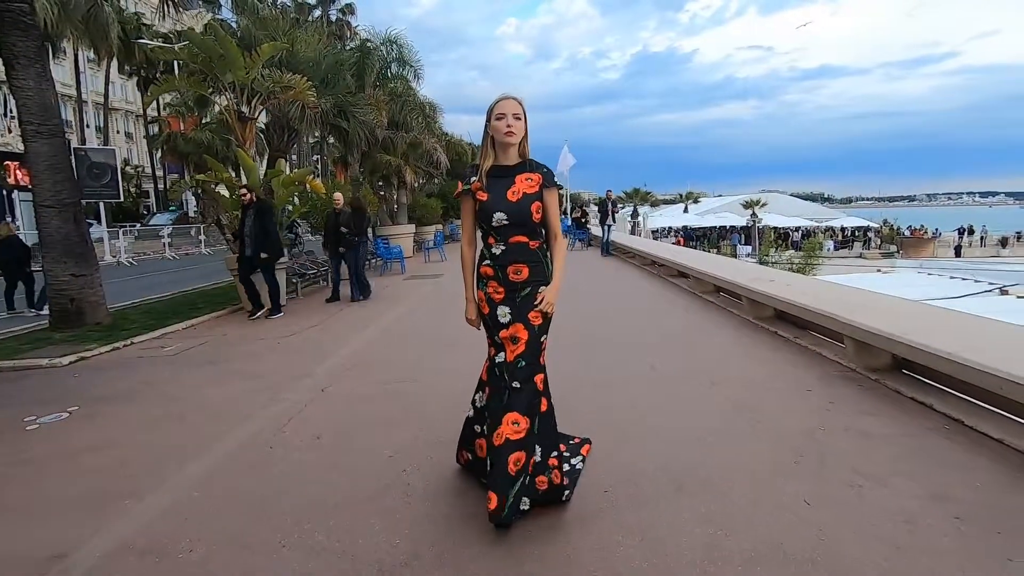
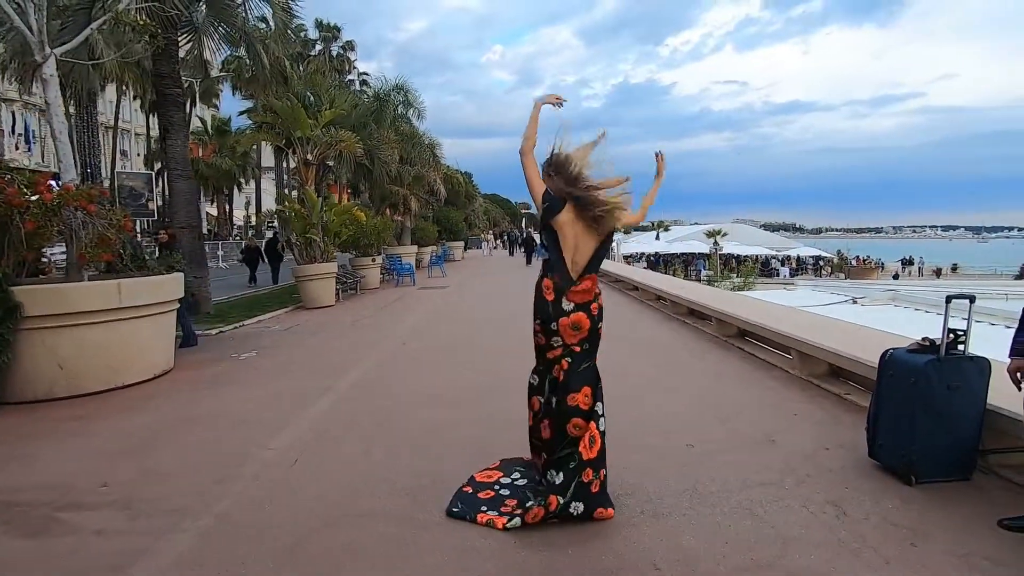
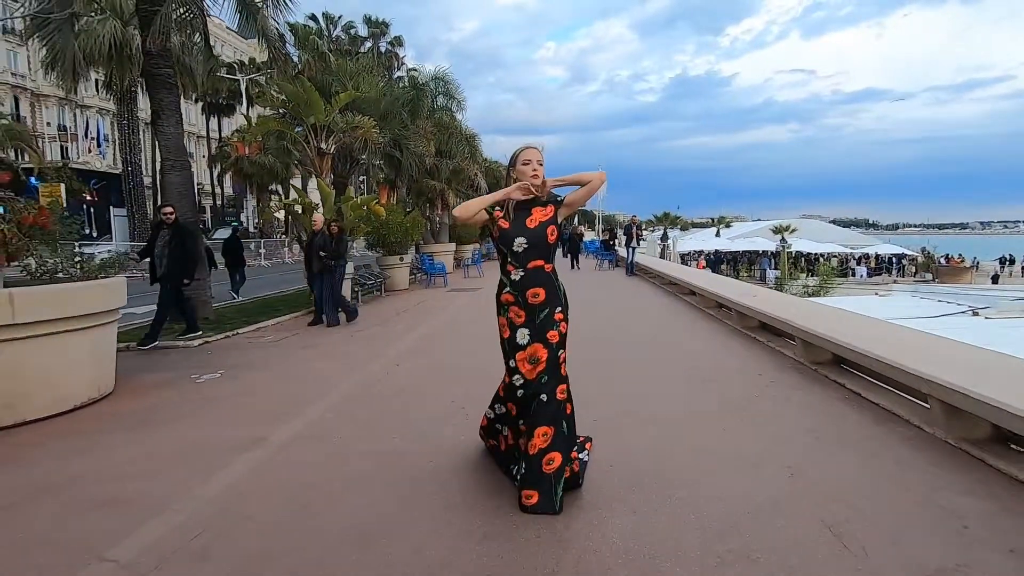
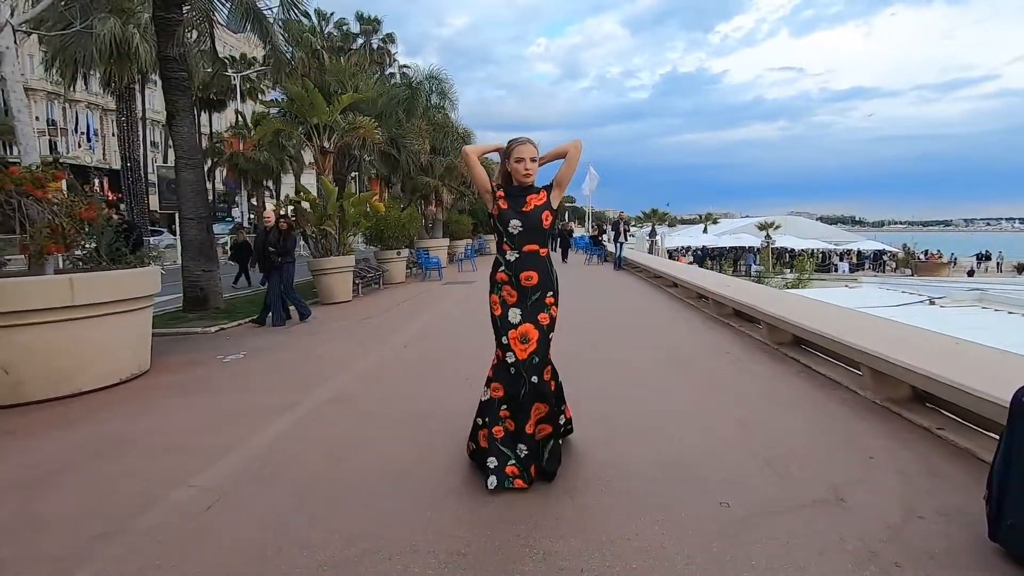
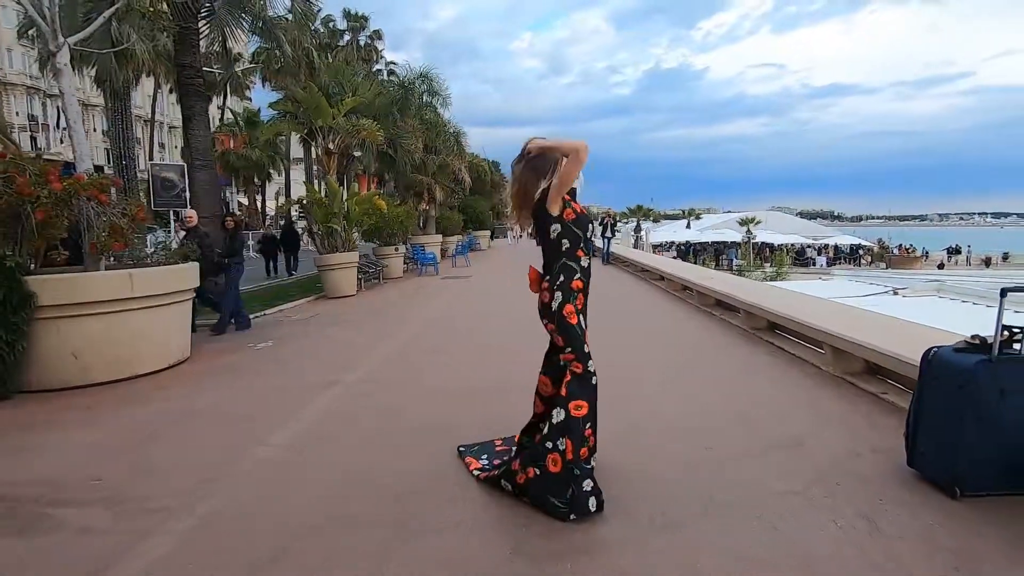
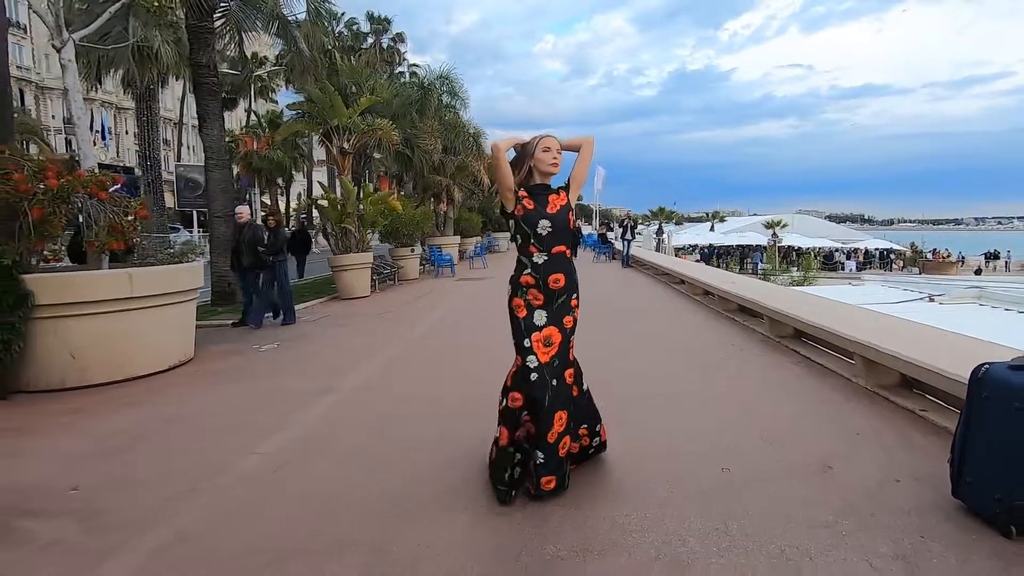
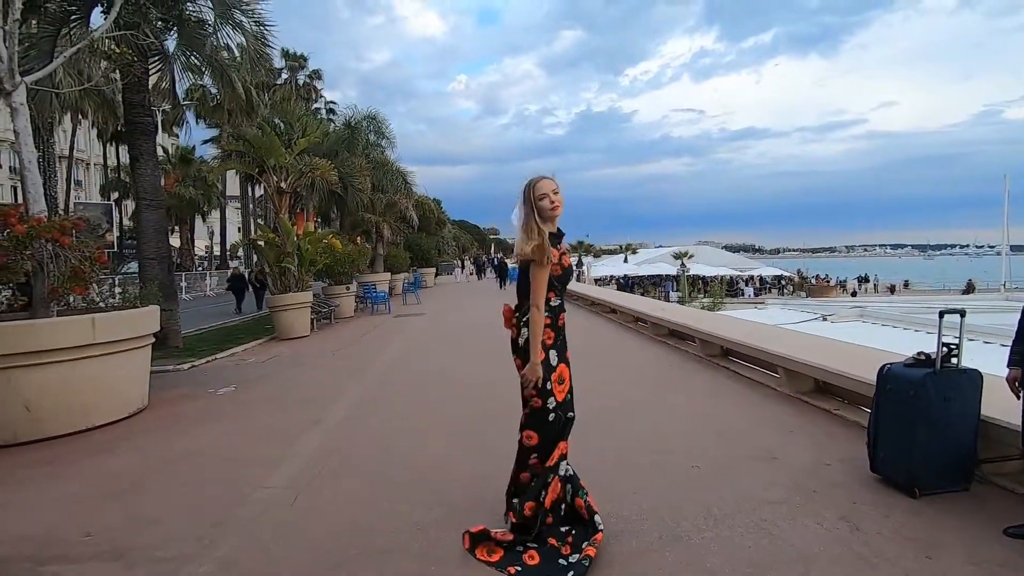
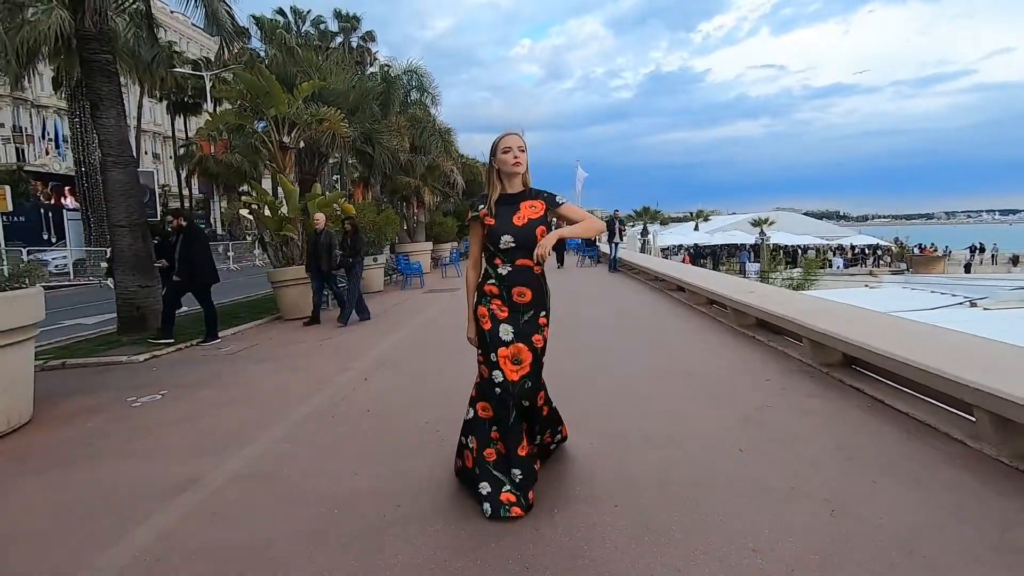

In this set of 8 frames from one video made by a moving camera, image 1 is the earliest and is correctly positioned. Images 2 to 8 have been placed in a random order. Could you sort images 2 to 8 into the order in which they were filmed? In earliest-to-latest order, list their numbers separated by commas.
8, 3, 4, 6, 5, 2, 7
